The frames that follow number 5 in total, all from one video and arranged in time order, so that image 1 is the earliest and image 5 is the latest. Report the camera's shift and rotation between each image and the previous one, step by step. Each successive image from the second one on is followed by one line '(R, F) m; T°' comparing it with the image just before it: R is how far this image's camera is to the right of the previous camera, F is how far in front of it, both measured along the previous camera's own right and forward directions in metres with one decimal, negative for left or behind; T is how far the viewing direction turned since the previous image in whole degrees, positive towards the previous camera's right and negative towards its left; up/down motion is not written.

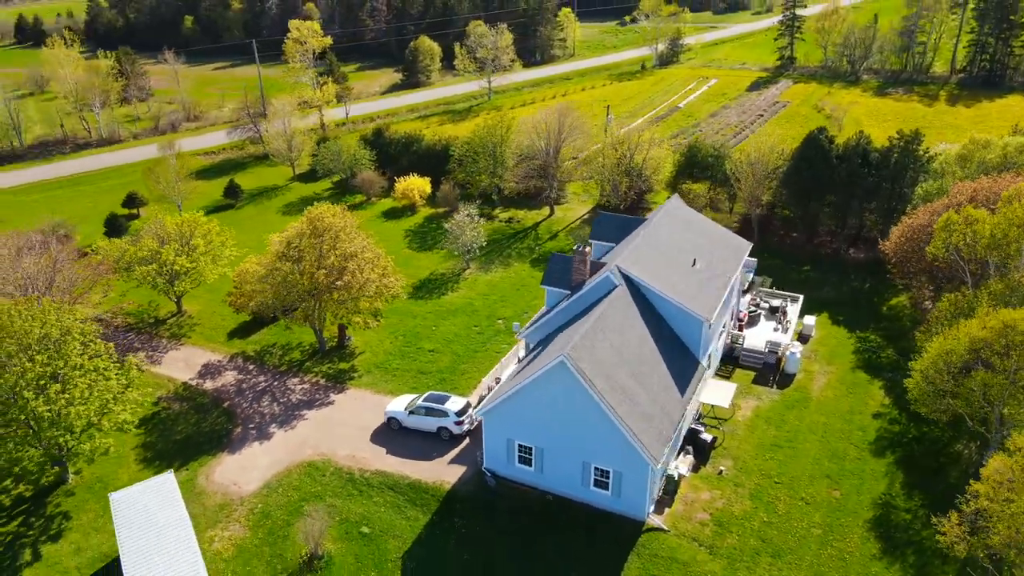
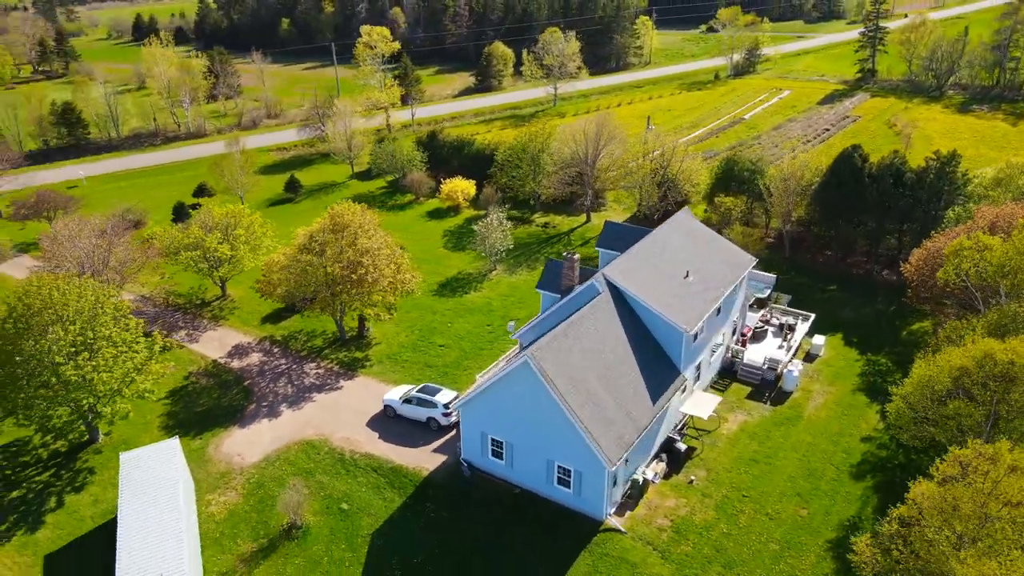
(+3.6, -1.0) m; -7°
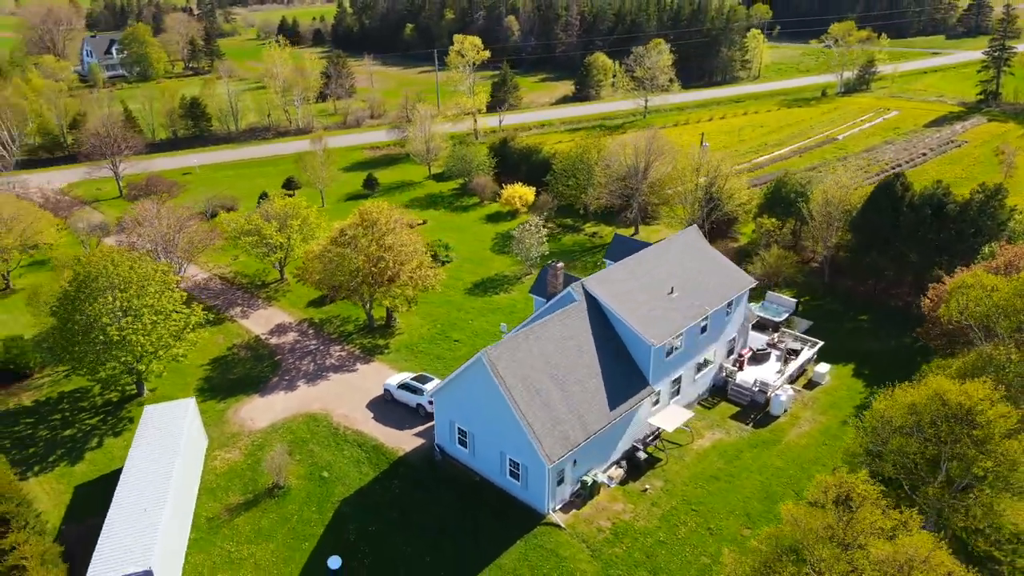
(+5.3, -1.4) m; -9°
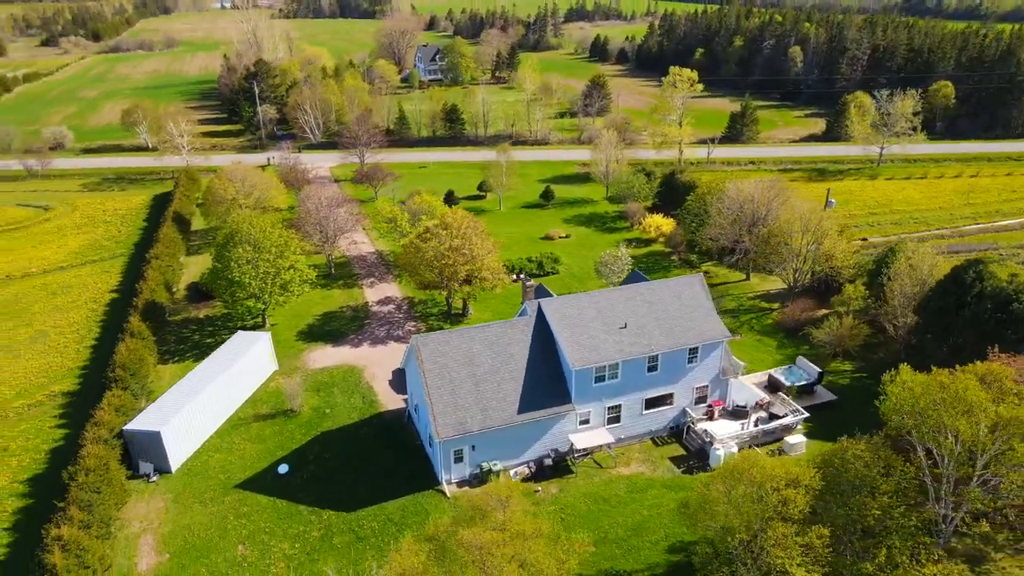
(+14.5, -1.6) m; -24°
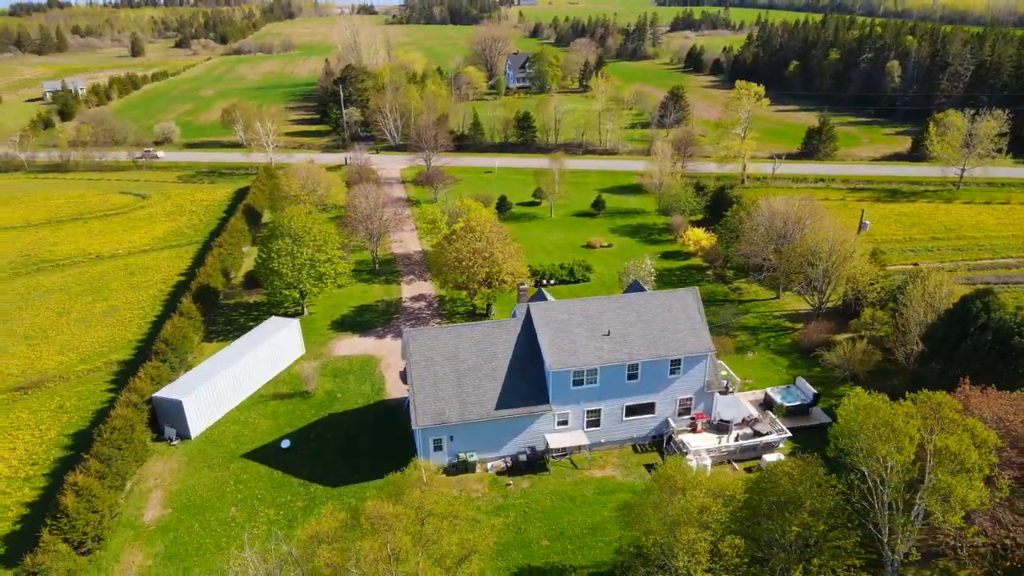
(+4.8, -1.3) m; -8°
